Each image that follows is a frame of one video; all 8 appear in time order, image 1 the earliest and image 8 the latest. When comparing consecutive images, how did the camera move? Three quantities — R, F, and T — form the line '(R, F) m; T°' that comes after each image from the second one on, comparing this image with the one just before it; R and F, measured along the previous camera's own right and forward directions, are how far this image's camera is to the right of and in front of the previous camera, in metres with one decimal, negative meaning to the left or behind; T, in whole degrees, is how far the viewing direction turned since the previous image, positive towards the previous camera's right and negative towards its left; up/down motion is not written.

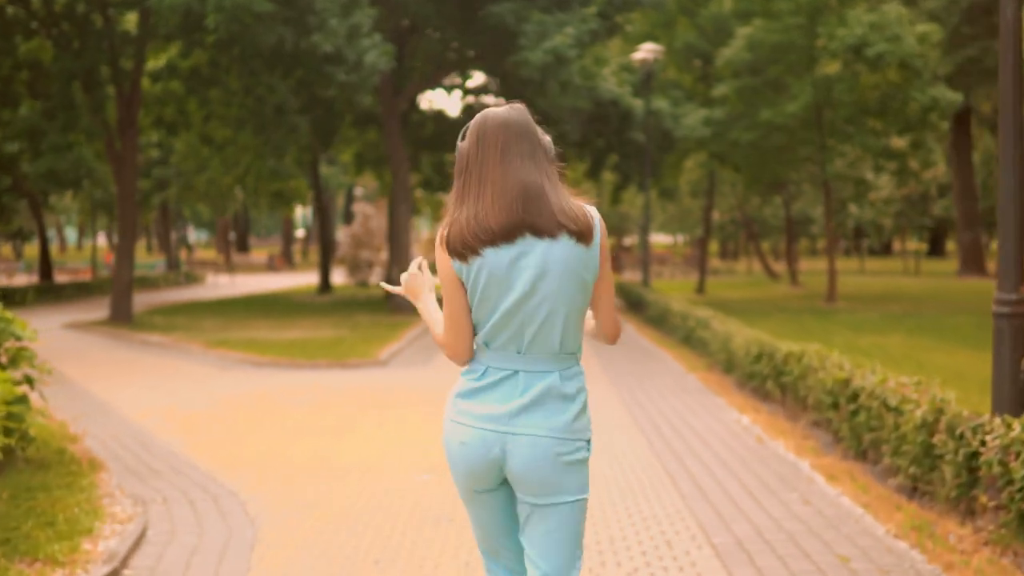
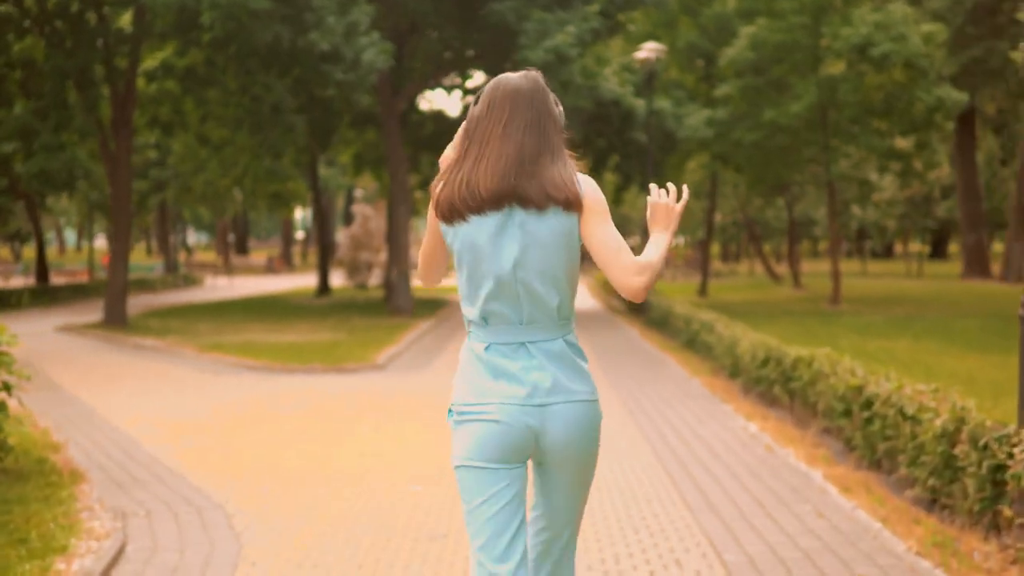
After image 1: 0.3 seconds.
(0.0, +0.4) m; 0°
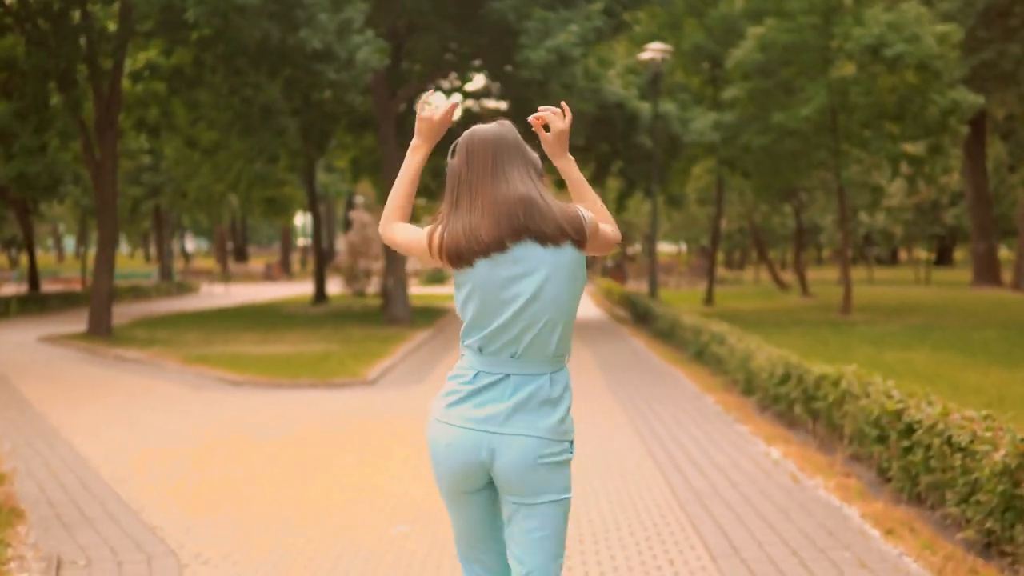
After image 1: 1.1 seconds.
(0.0, +0.9) m; 0°
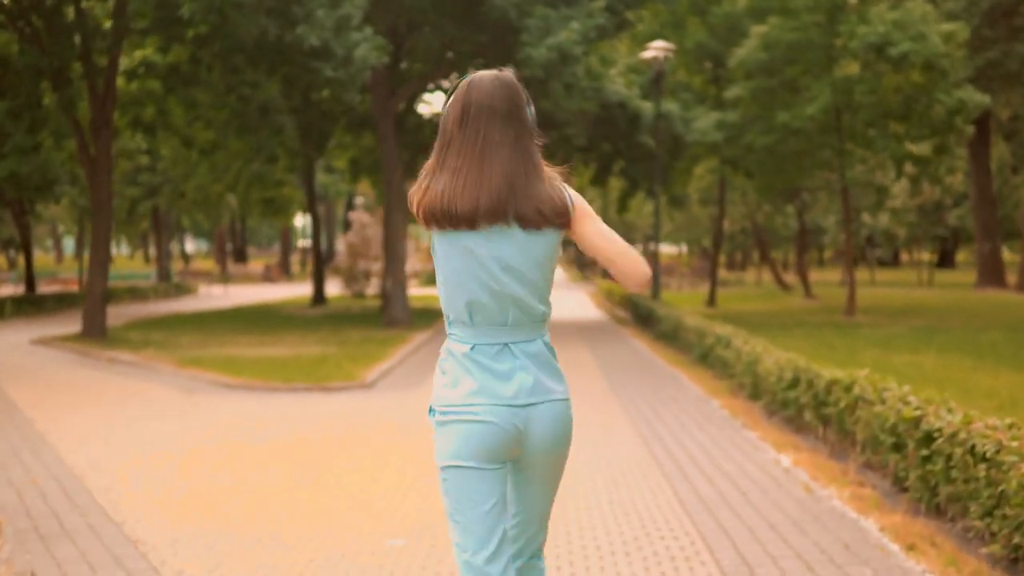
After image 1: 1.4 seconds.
(0.0, +0.3) m; 0°
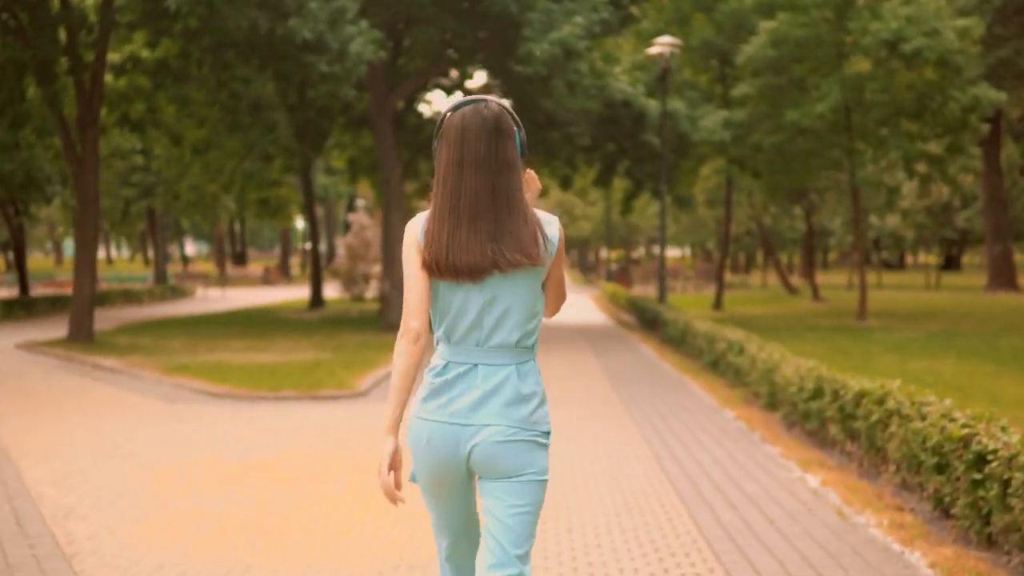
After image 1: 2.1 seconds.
(0.0, +0.8) m; 0°
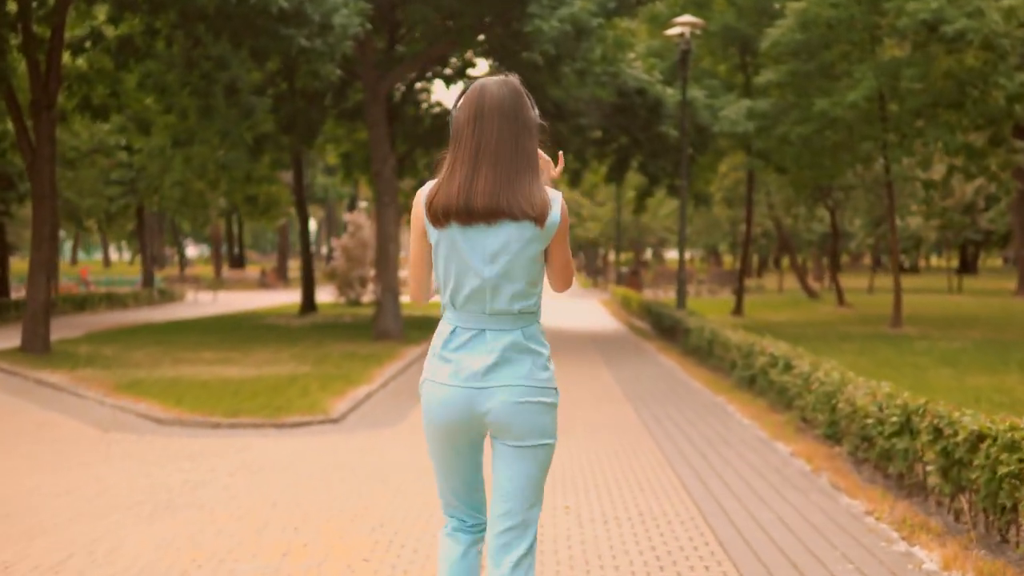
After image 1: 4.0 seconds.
(0.0, +2.3) m; 0°
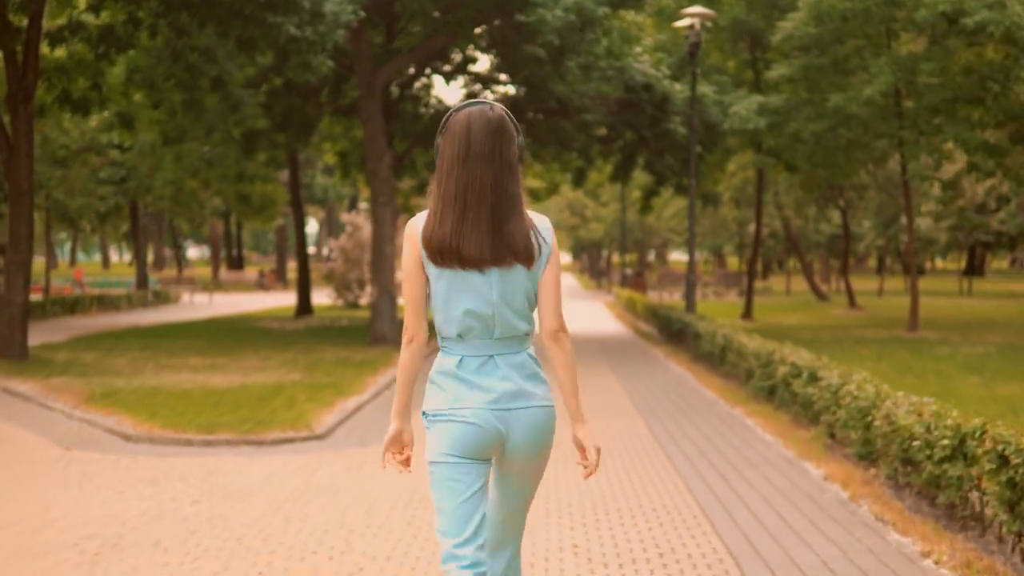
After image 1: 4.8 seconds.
(0.0, +1.0) m; 0°
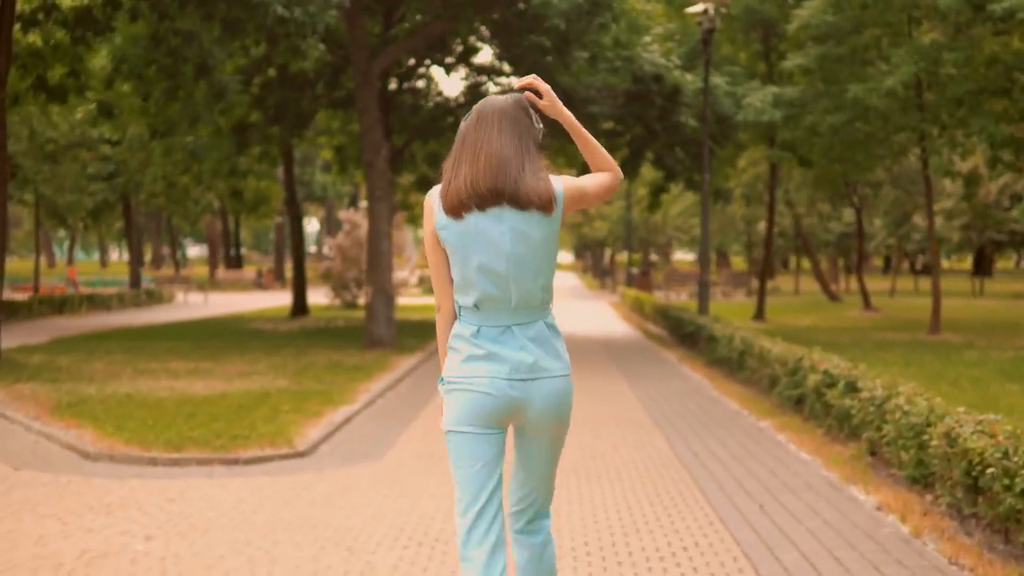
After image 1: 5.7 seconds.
(0.0, +1.1) m; 0°
